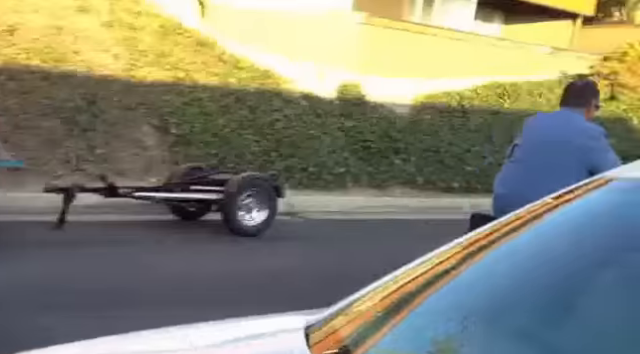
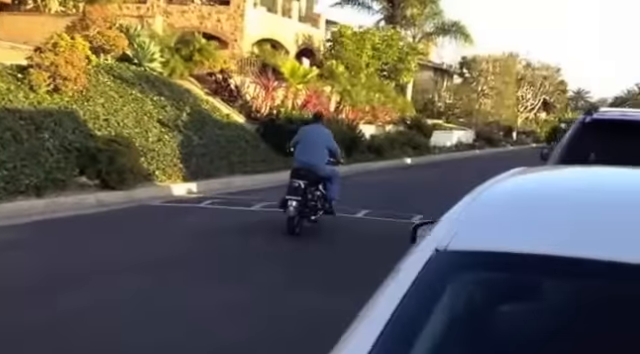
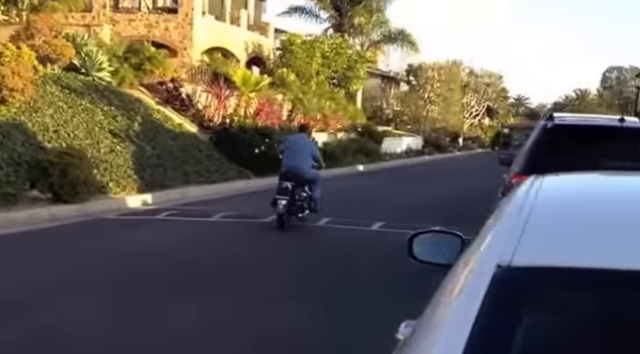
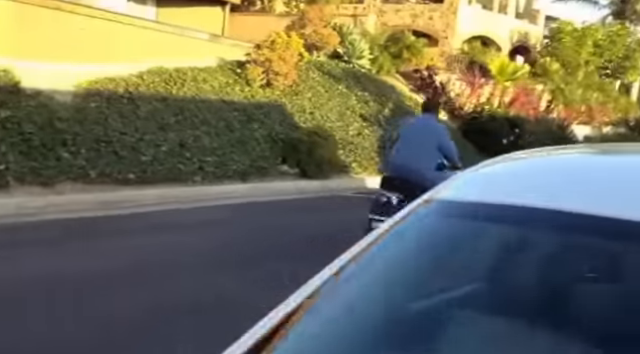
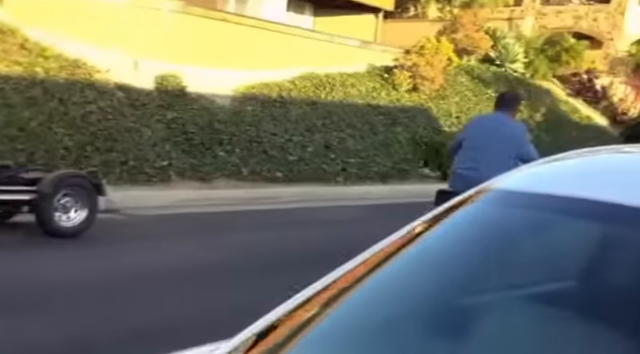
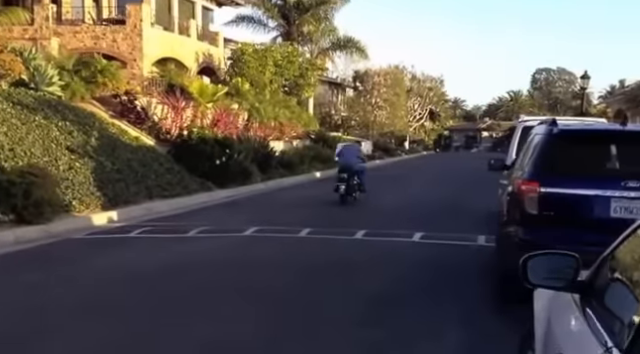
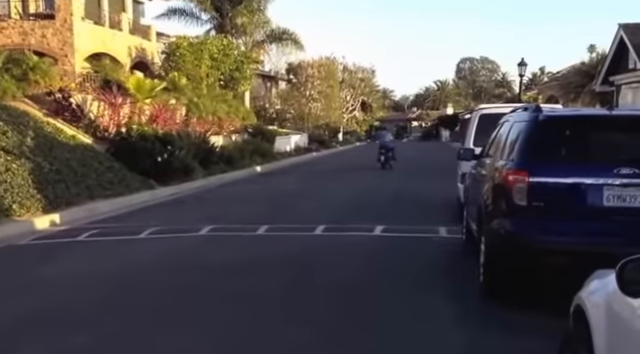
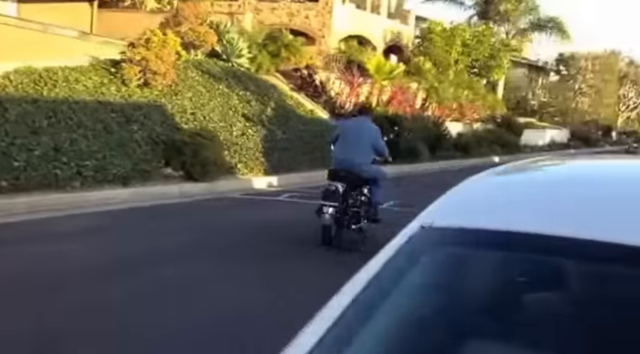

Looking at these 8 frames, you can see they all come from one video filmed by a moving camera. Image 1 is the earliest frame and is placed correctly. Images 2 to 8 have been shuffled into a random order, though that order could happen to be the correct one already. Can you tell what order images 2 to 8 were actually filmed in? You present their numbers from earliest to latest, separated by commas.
5, 4, 8, 2, 3, 6, 7
